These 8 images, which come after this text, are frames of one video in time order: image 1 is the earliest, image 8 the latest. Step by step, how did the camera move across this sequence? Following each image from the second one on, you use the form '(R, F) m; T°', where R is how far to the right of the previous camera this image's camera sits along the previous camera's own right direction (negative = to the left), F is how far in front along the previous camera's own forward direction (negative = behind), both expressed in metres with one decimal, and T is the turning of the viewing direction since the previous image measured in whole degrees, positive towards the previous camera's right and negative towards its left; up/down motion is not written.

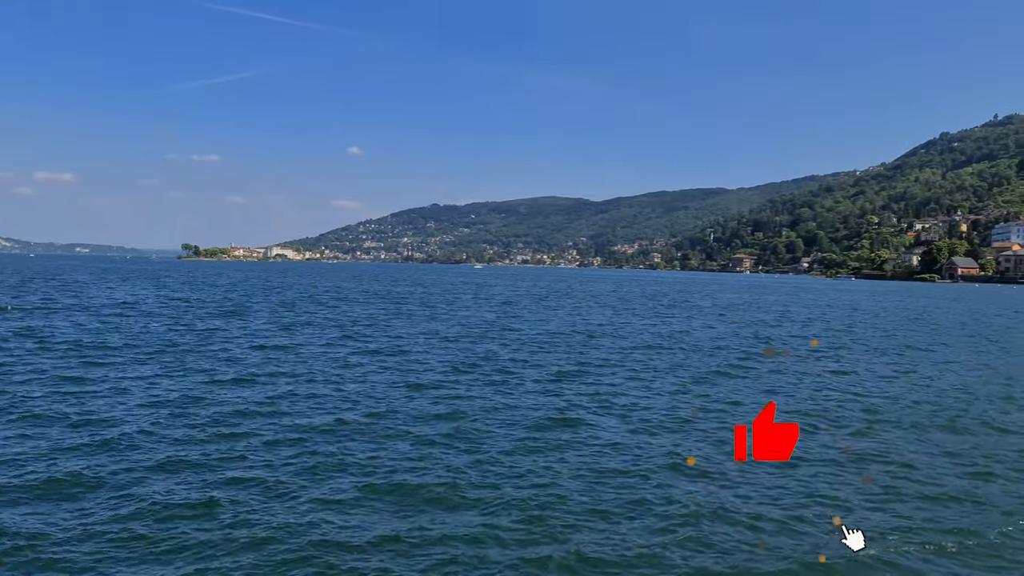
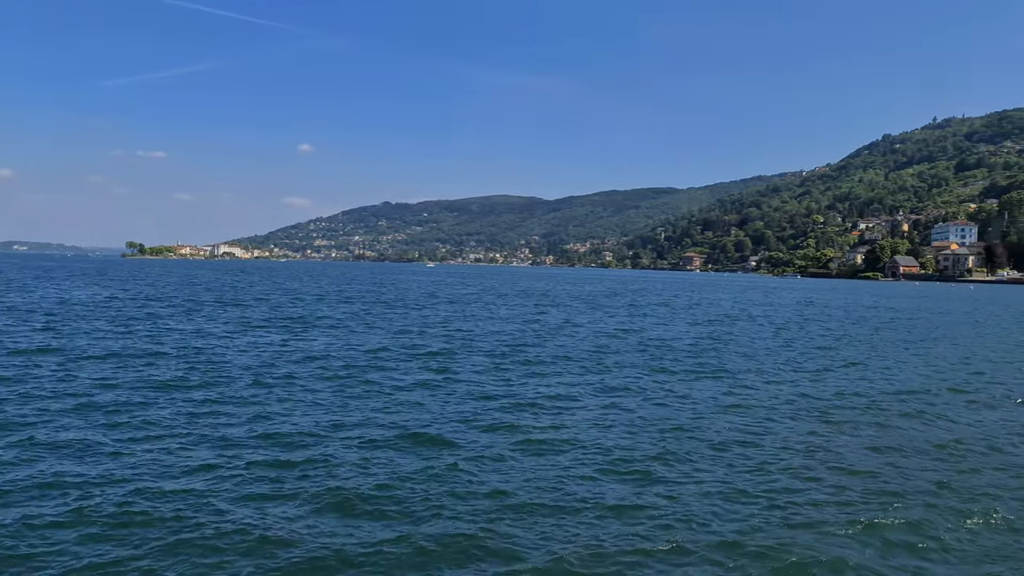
(-0.8, +1.6) m; +4°
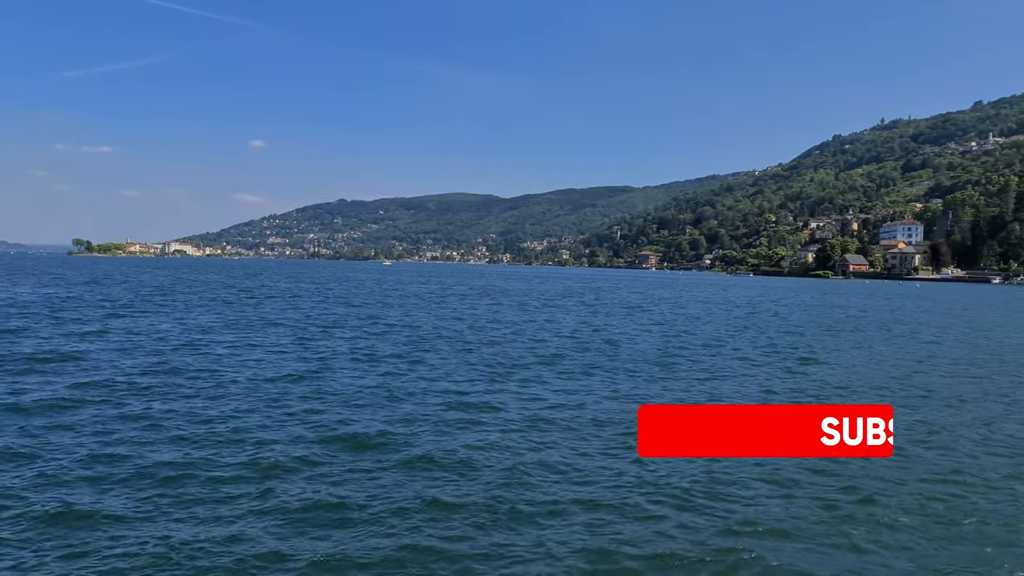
(-1.1, +1.2) m; +3°
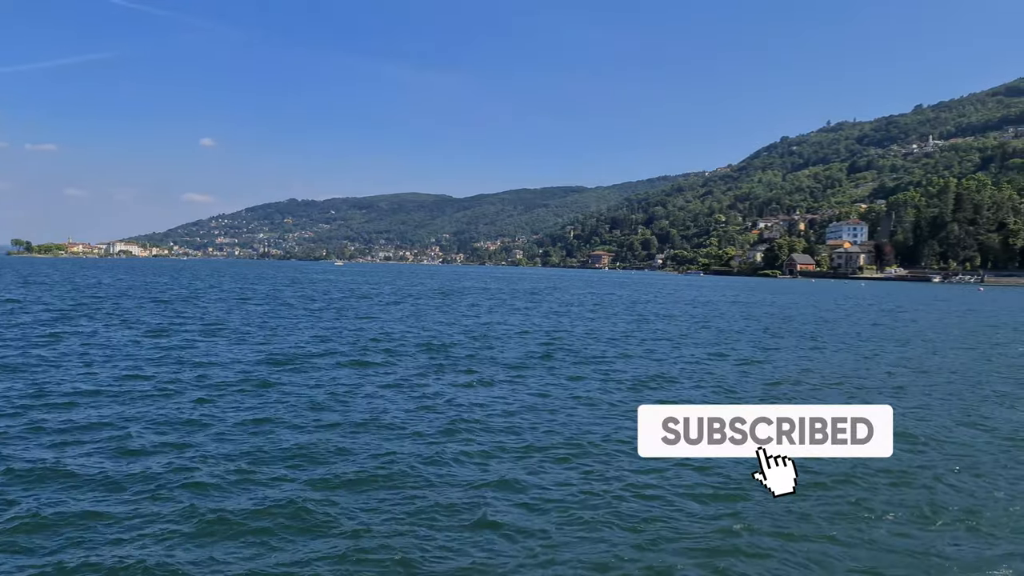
(-1.2, +0.9) m; +4°
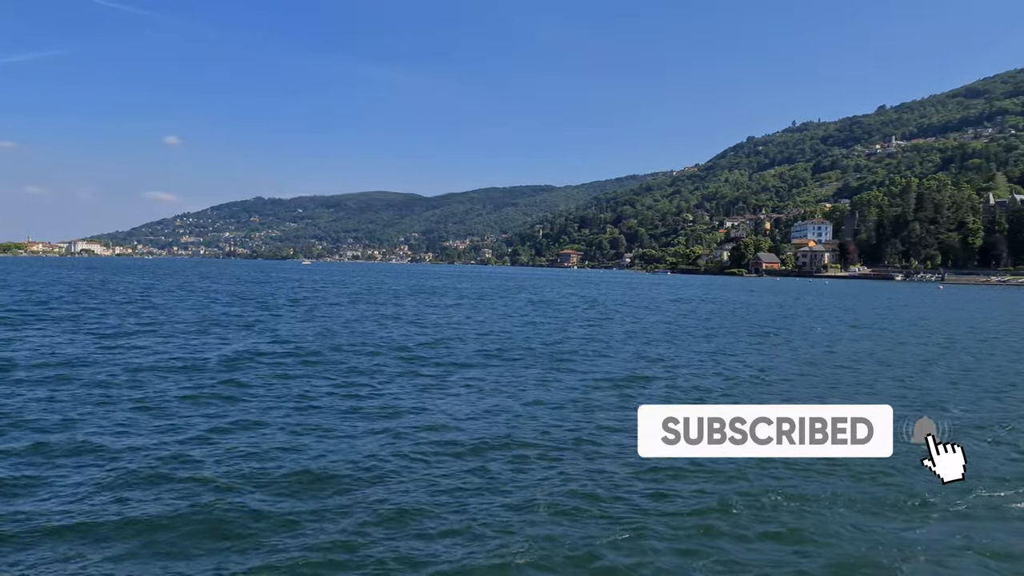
(-0.8, +0.6) m; +2°
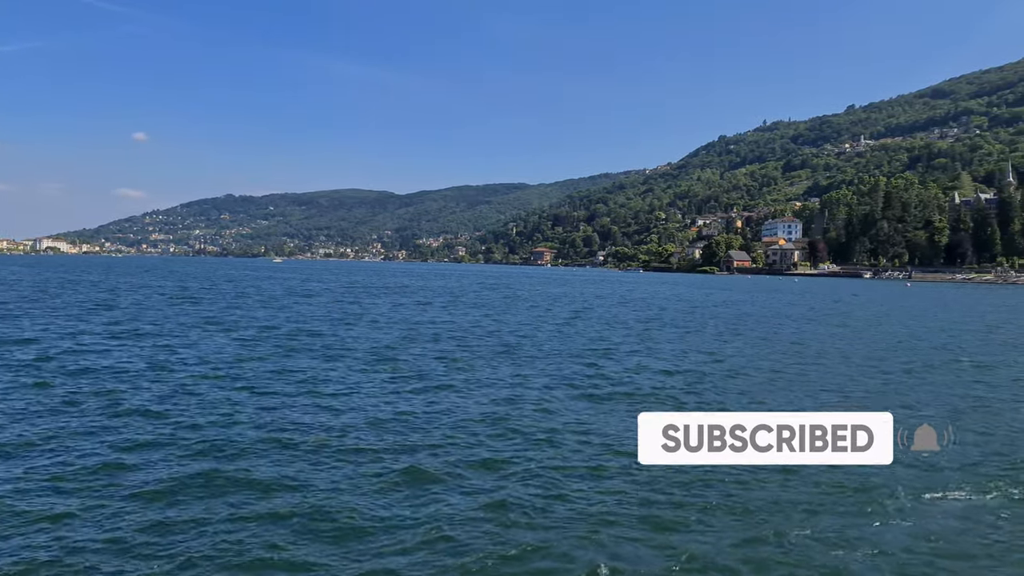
(+0.1, +1.7) m; +2°
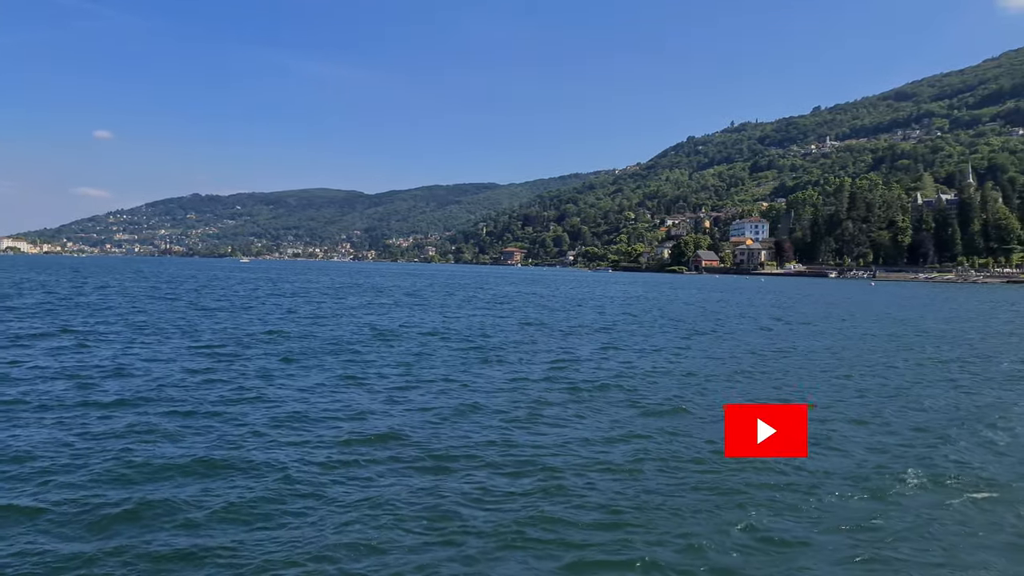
(0.0, +1.7) m; +2°
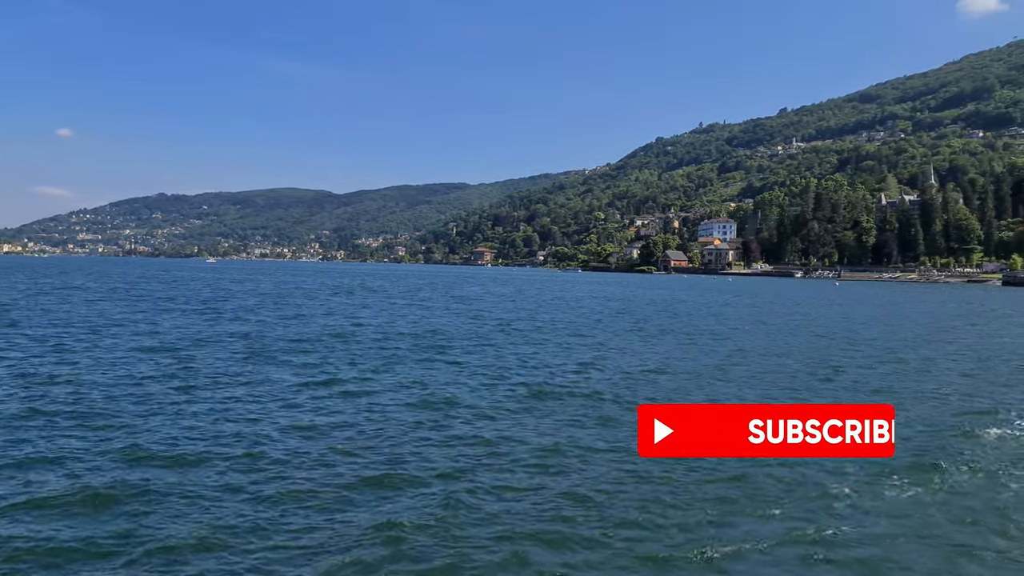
(+0.2, +2.1) m; +2°
